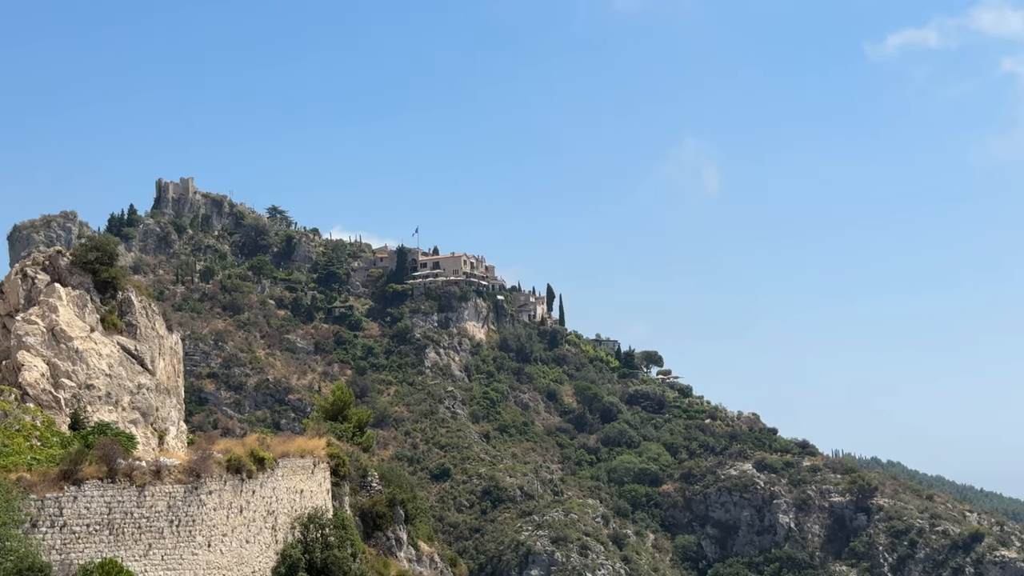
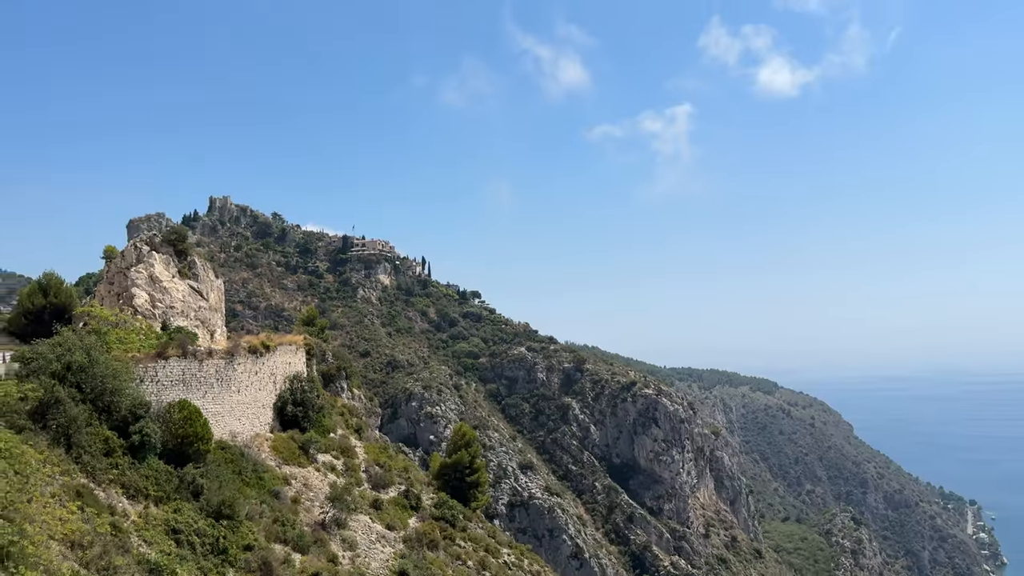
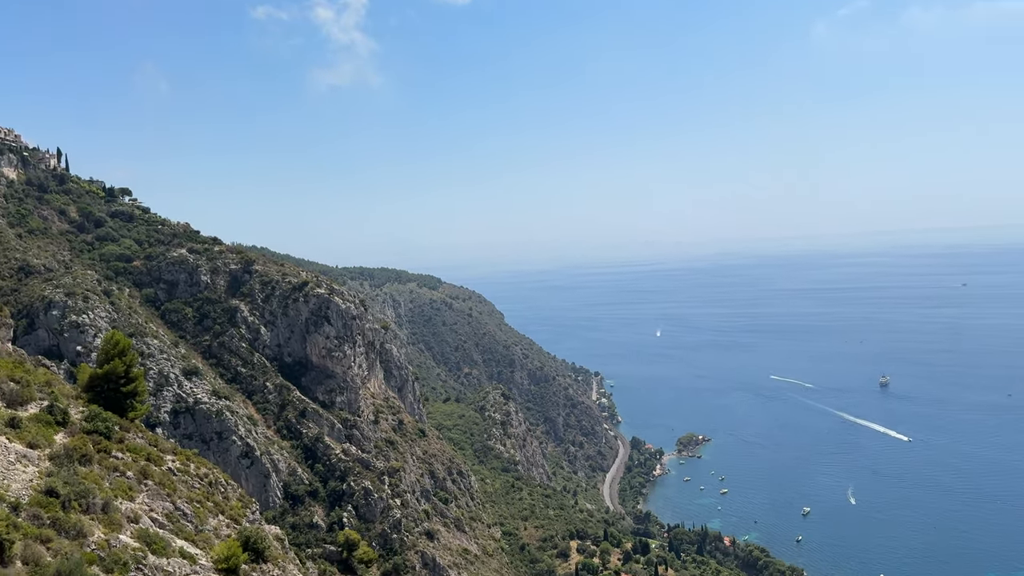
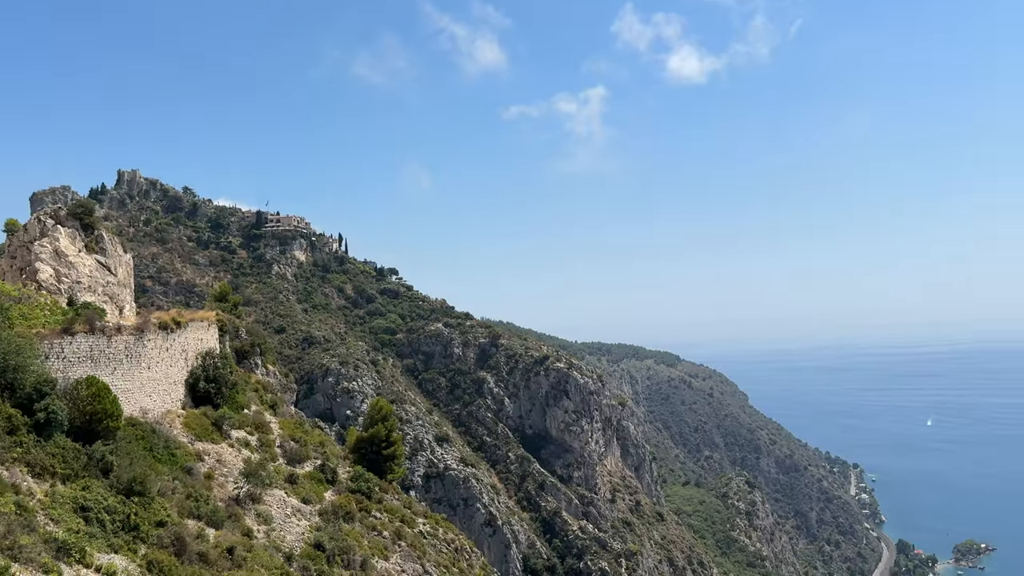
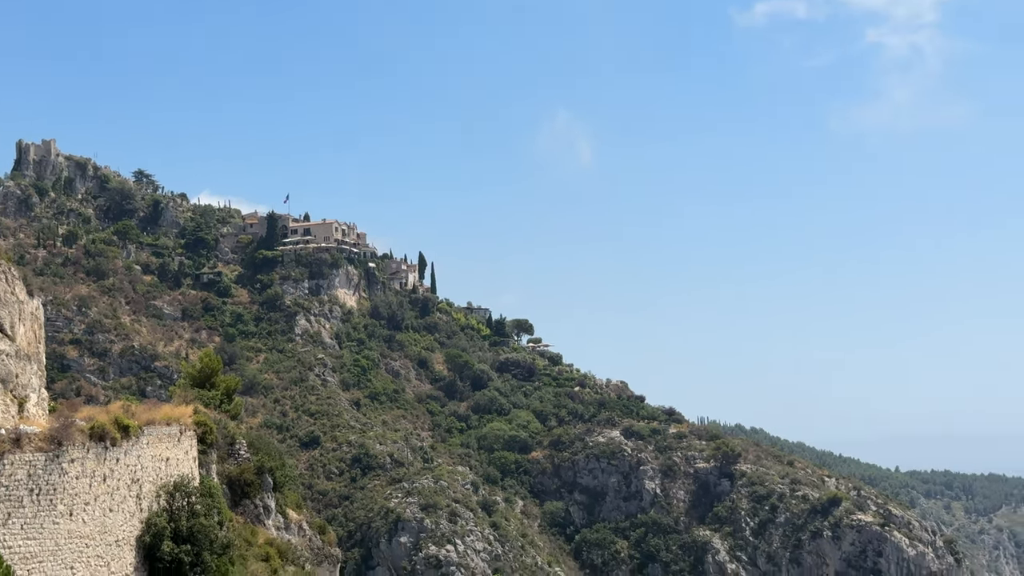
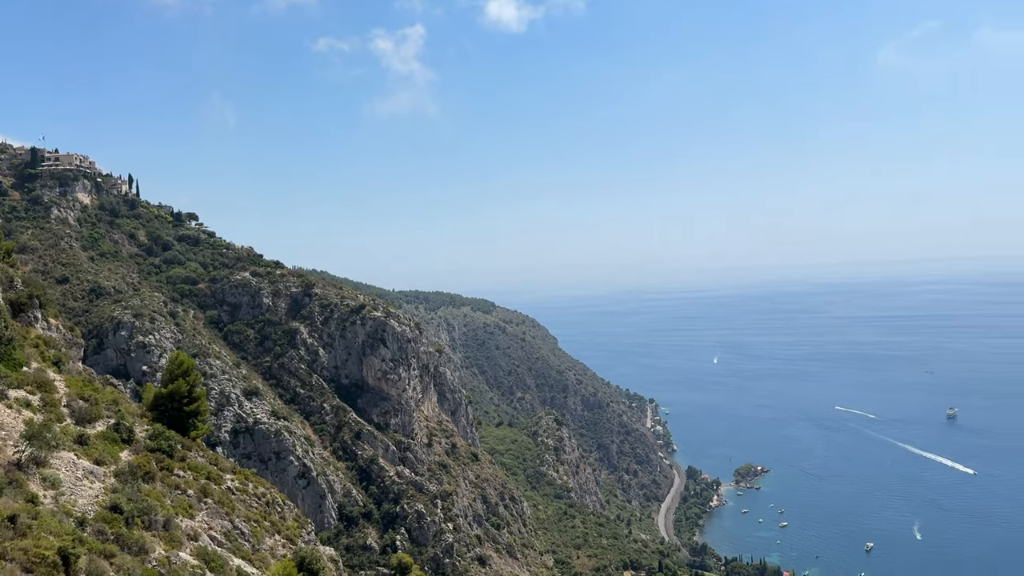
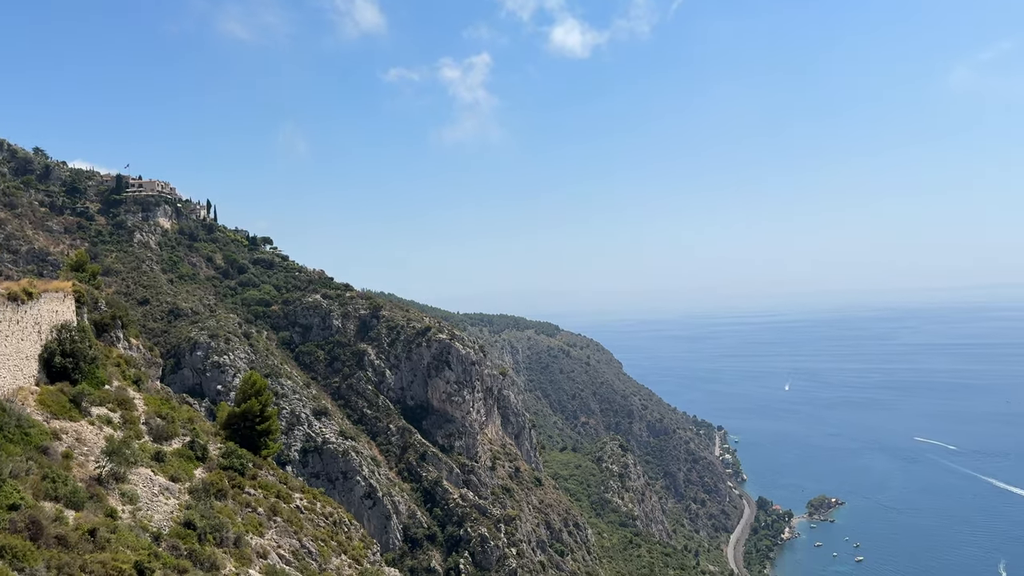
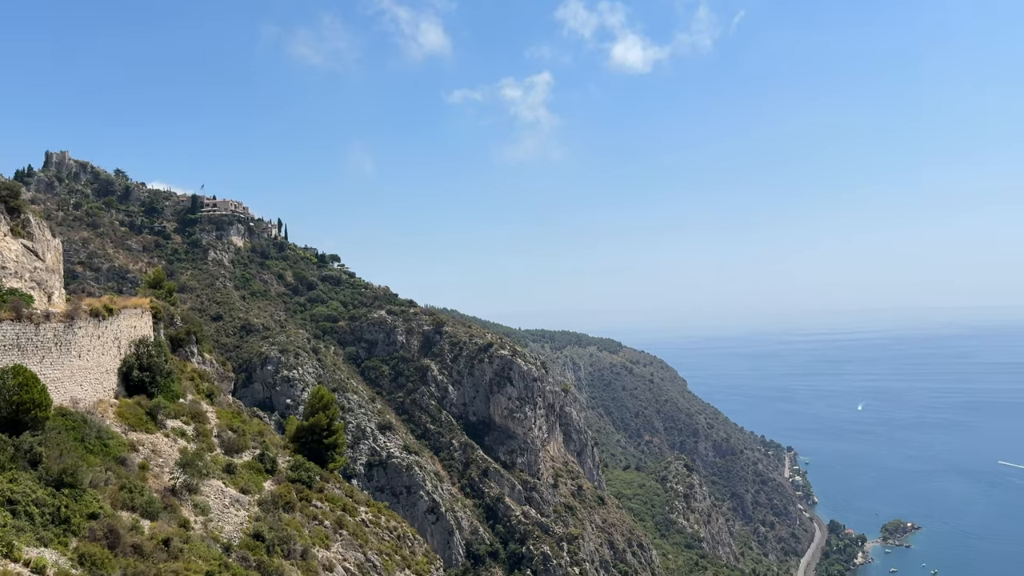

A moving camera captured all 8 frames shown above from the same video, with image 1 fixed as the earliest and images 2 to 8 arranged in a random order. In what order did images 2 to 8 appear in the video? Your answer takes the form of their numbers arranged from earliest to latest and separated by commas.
5, 2, 4, 8, 7, 6, 3
